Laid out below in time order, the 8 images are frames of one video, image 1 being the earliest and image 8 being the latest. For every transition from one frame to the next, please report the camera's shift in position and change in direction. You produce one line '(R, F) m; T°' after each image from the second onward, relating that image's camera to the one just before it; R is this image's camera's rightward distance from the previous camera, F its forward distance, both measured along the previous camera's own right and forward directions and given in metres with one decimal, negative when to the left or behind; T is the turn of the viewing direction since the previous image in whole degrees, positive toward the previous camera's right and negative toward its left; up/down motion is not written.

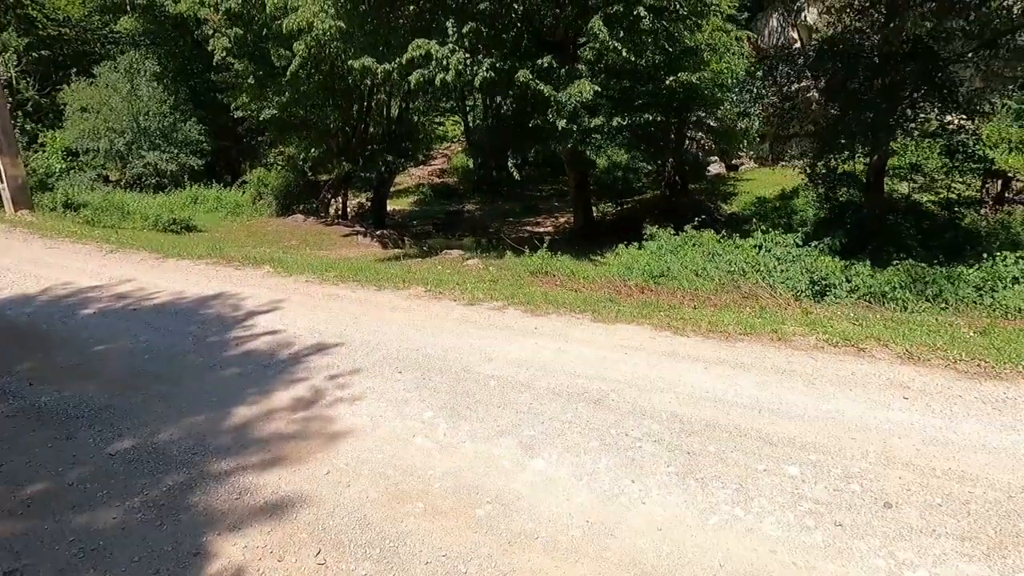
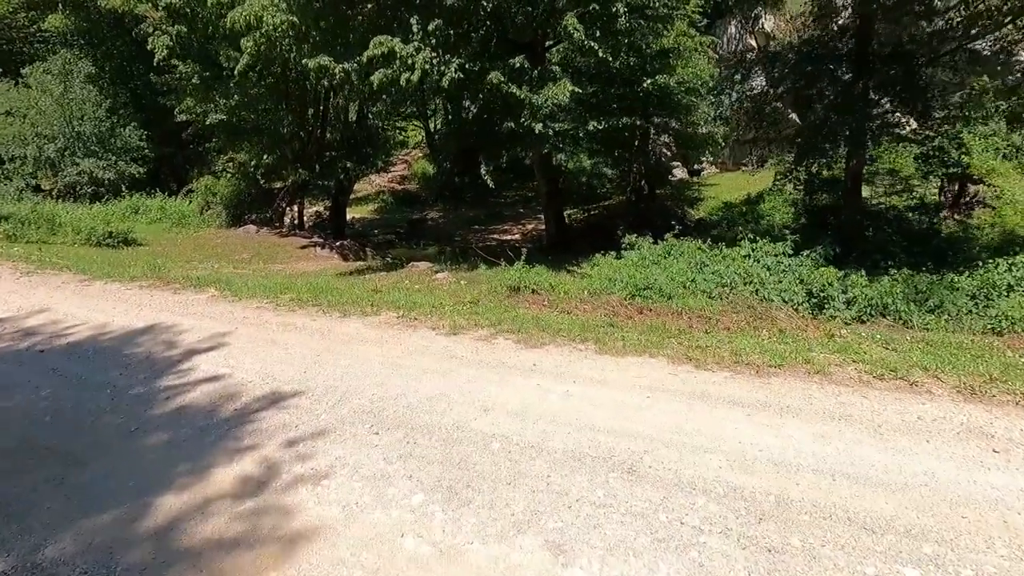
(-0.2, +0.7) m; +4°
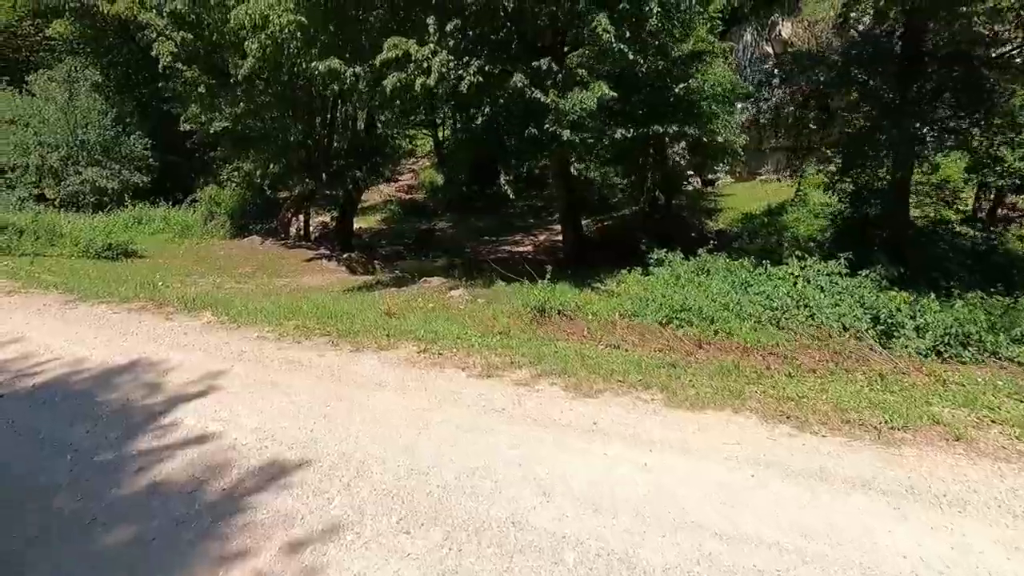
(-0.3, +0.7) m; 0°
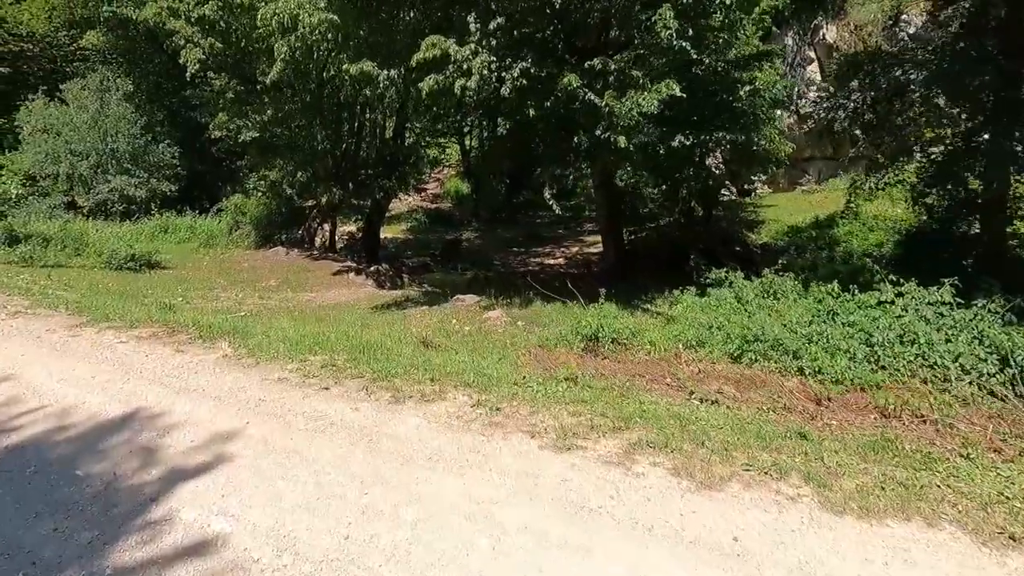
(-0.4, +0.9) m; -2°
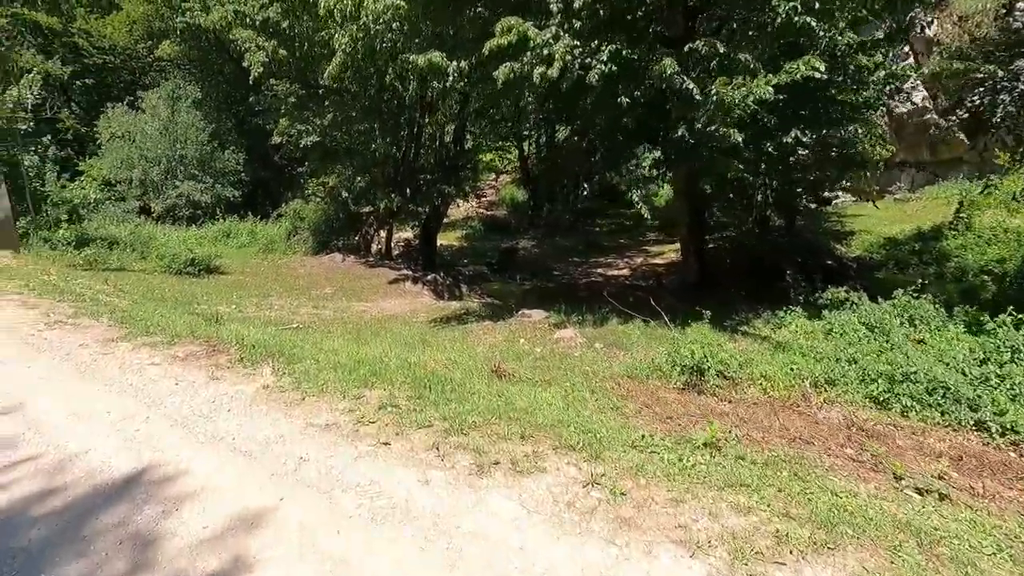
(-0.4, +1.0) m; -5°
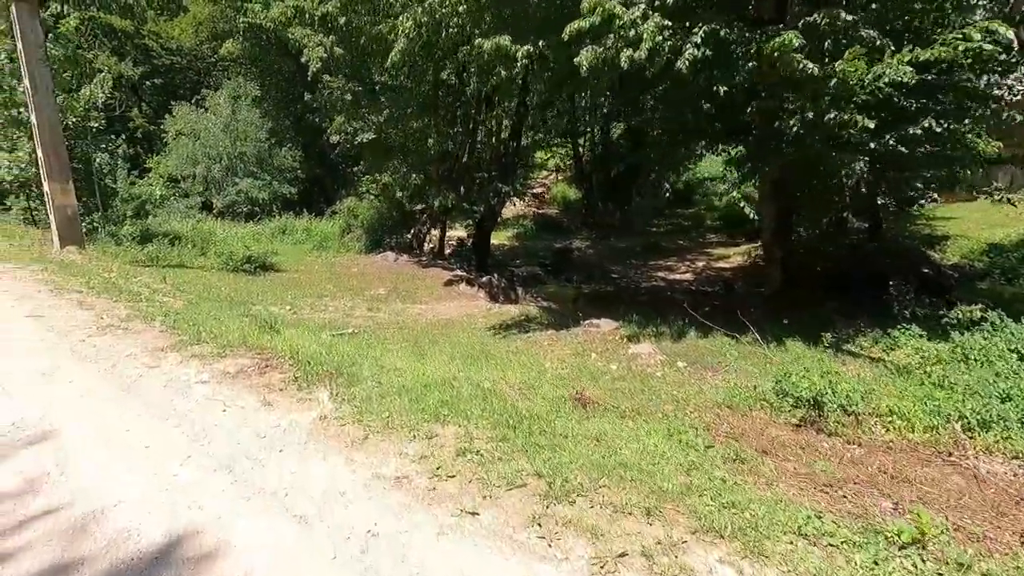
(-0.4, +0.7) m; -5°
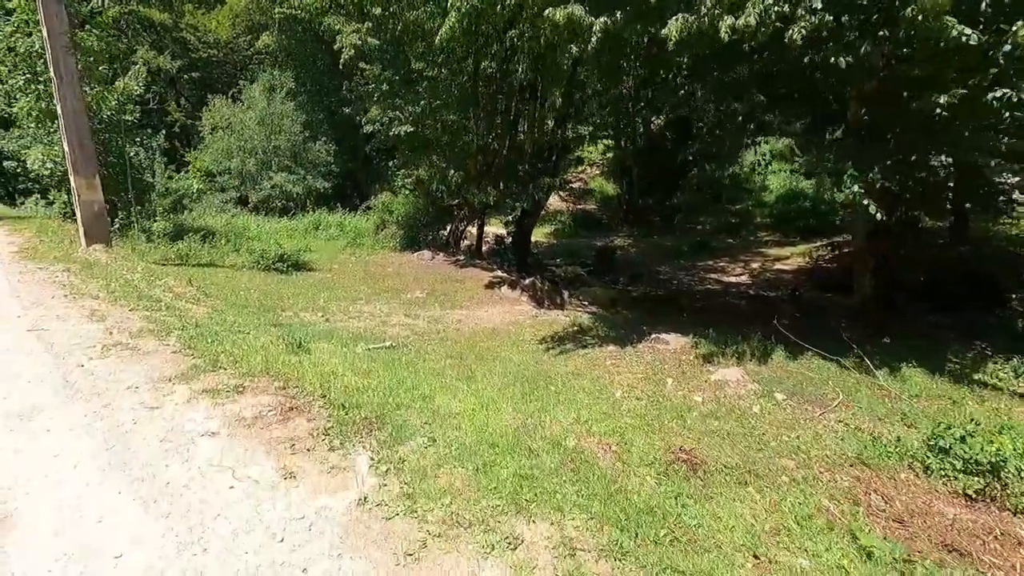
(-0.4, +1.0) m; -3°
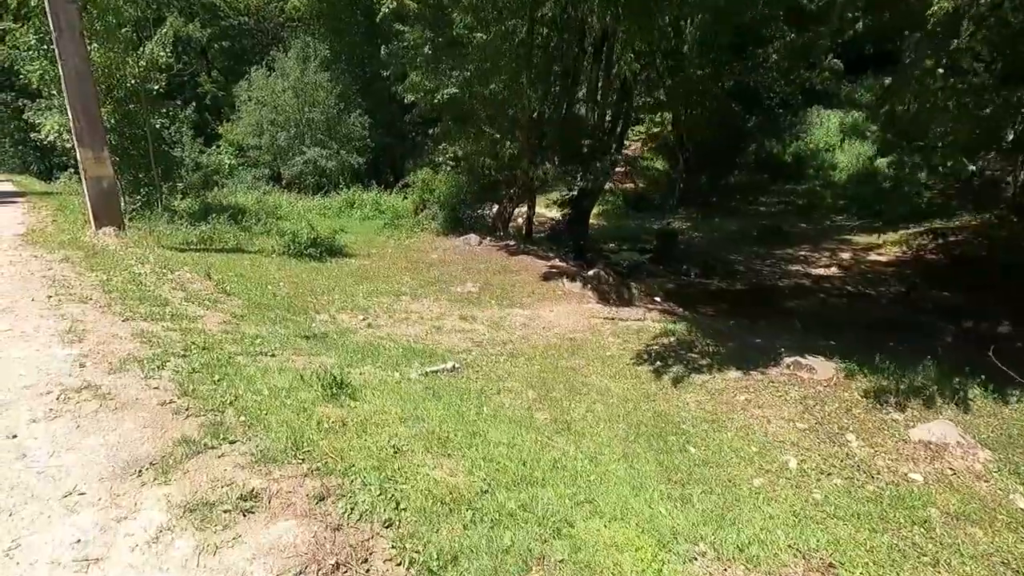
(-0.8, +1.8) m; -3°
